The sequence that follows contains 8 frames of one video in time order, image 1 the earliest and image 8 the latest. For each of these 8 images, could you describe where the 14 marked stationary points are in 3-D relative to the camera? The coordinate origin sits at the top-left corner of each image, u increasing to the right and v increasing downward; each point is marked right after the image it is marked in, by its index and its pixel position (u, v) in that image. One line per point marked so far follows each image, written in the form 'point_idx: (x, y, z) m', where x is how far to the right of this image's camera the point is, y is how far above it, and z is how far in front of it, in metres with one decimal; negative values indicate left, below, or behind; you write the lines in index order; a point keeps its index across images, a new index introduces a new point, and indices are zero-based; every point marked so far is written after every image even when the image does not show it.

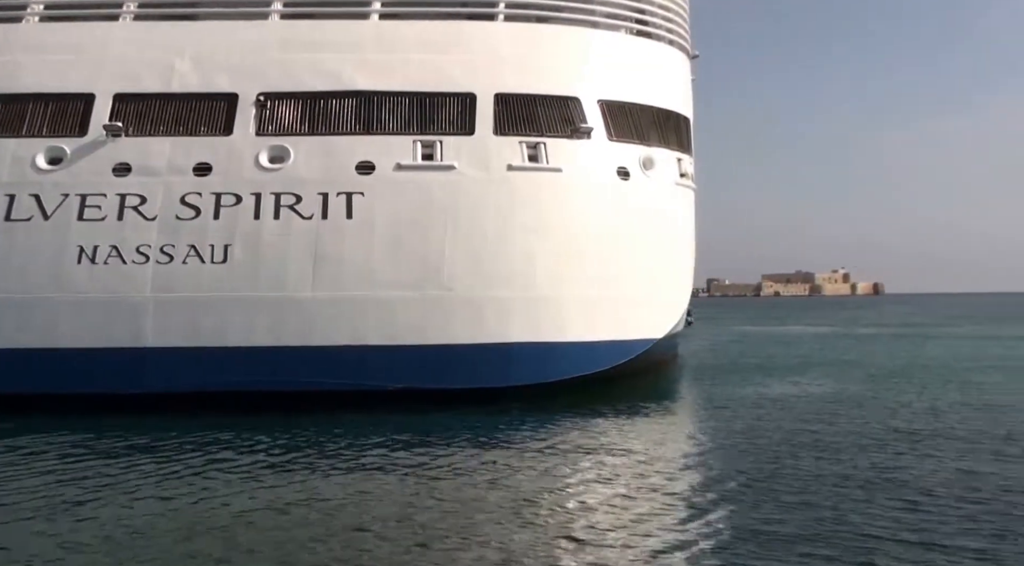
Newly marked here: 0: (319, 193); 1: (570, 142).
0: (-2.3, +1.1, +10.5) m
1: (+0.7, +1.6, +11.0) m
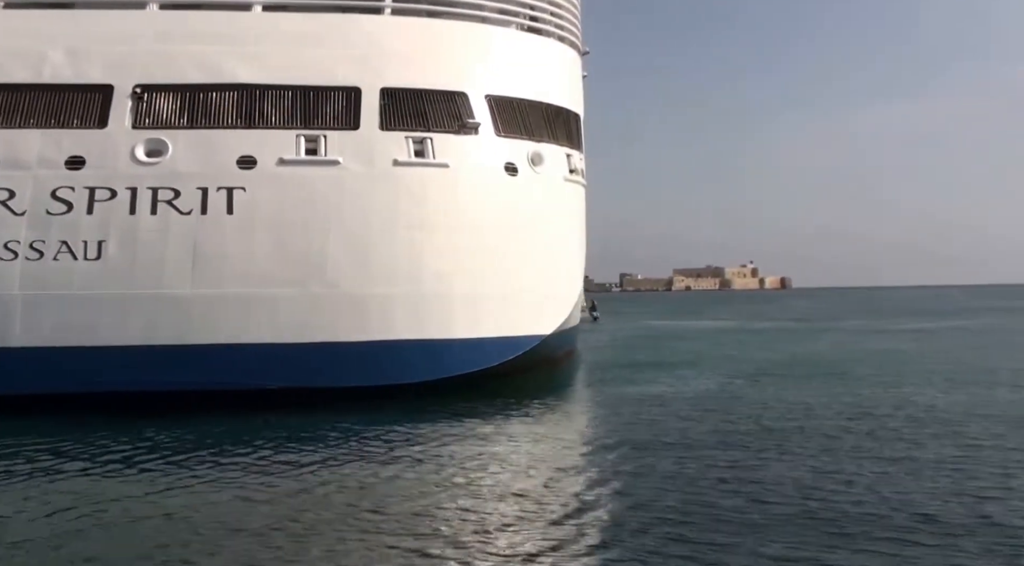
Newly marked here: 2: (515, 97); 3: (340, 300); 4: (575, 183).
0: (-3.6, +1.1, +10.2) m
1: (-0.7, +1.7, +11.0) m
2: (0.0, +2.5, +11.9) m
3: (-2.0, -0.2, +10.4) m
4: (+0.9, +1.4, +12.7) m
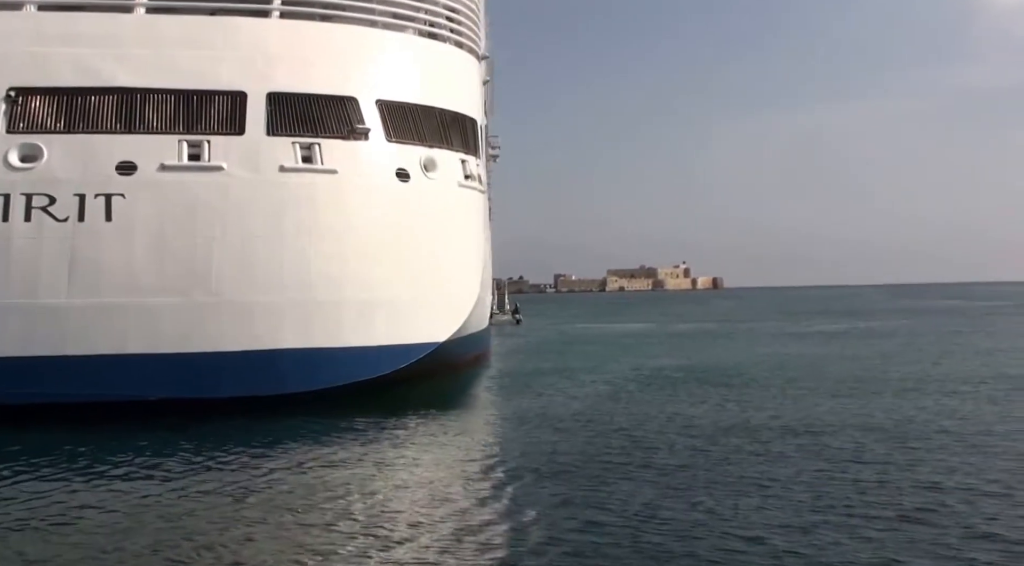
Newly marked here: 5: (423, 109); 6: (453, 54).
0: (-4.9, +1.0, +9.9) m
1: (-2.0, +1.6, +10.9) m
2: (-1.4, +2.4, +11.9) m
3: (-3.3, -0.3, +10.3) m
4: (-0.6, +1.4, +12.8) m
5: (-1.2, +2.4, +12.1) m
6: (-0.8, +3.4, +13.2) m
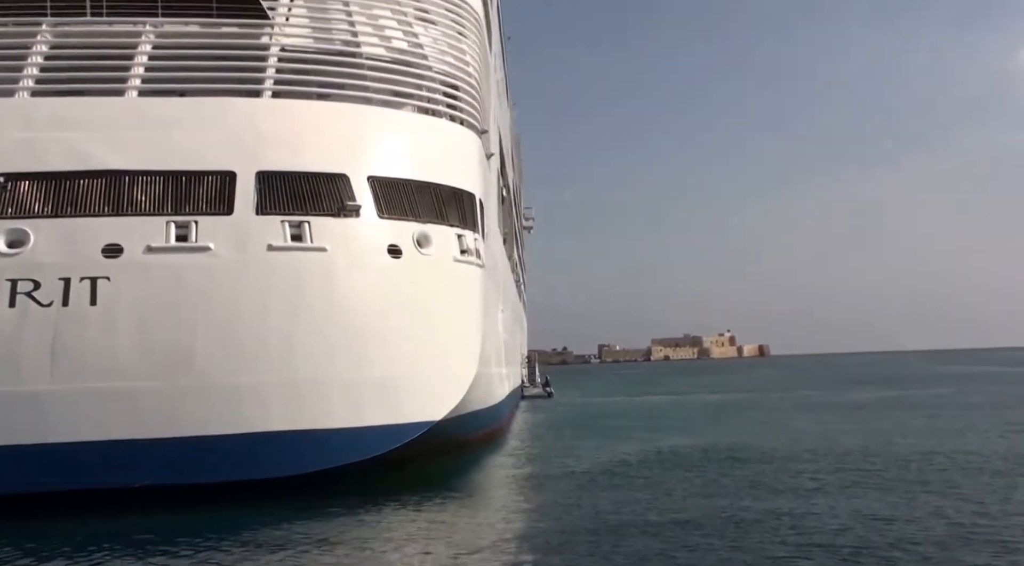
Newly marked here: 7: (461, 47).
0: (-5.0, +0.1, +9.8) m
1: (-2.1, +0.7, +10.8) m
2: (-1.5, +1.4, +11.8) m
3: (-3.4, -1.2, +10.0) m
4: (-0.6, +0.3, +12.6) m
5: (-1.3, +1.3, +12.0) m
6: (-0.9, +2.3, +13.2) m
7: (-0.8, +4.2, +15.5) m
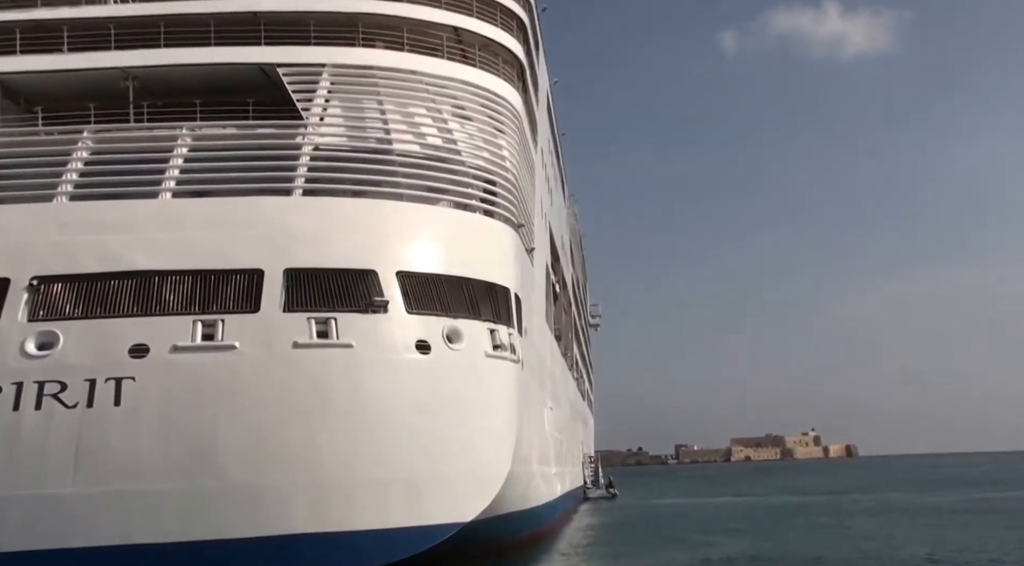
0: (-4.7, -1.1, +9.8) m
1: (-1.8, -0.5, +10.6) m
2: (-1.1, +0.1, +11.6) m
3: (-3.1, -2.3, +9.7) m
4: (-0.2, -1.0, +12.3) m
5: (-0.8, +0.1, +11.9) m
6: (-0.4, +0.9, +13.1) m
7: (-0.2, +2.5, +15.7) m
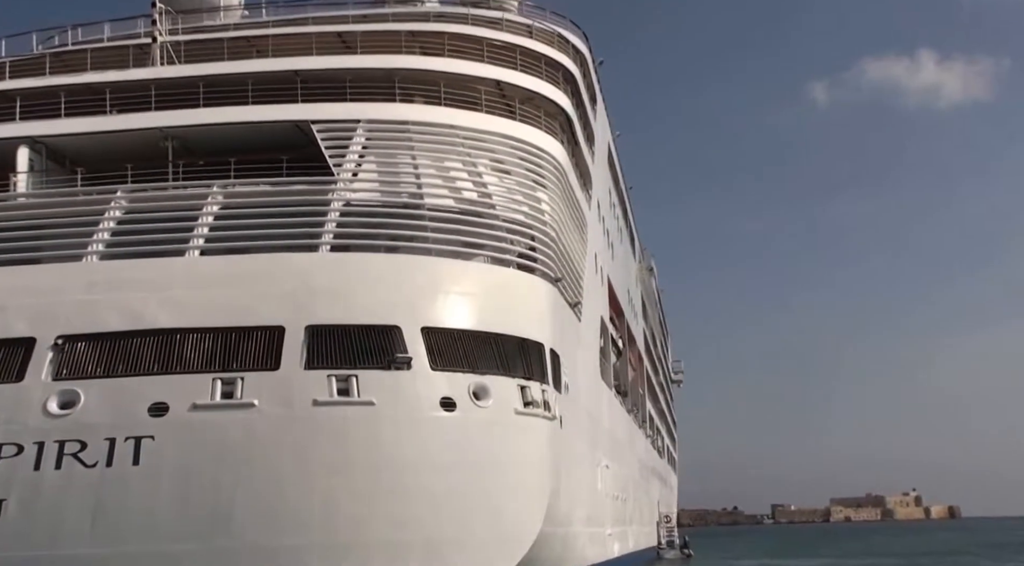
0: (-4.4, -1.7, +9.7) m
1: (-1.5, -1.2, +10.4) m
2: (-0.7, -0.6, +11.4) m
3: (-2.8, -2.9, +9.5) m
4: (+0.3, -1.8, +11.9) m
5: (-0.5, -0.7, +11.6) m
6: (+0.1, +0.1, +12.8) m
7: (+0.4, +1.5, +15.4) m
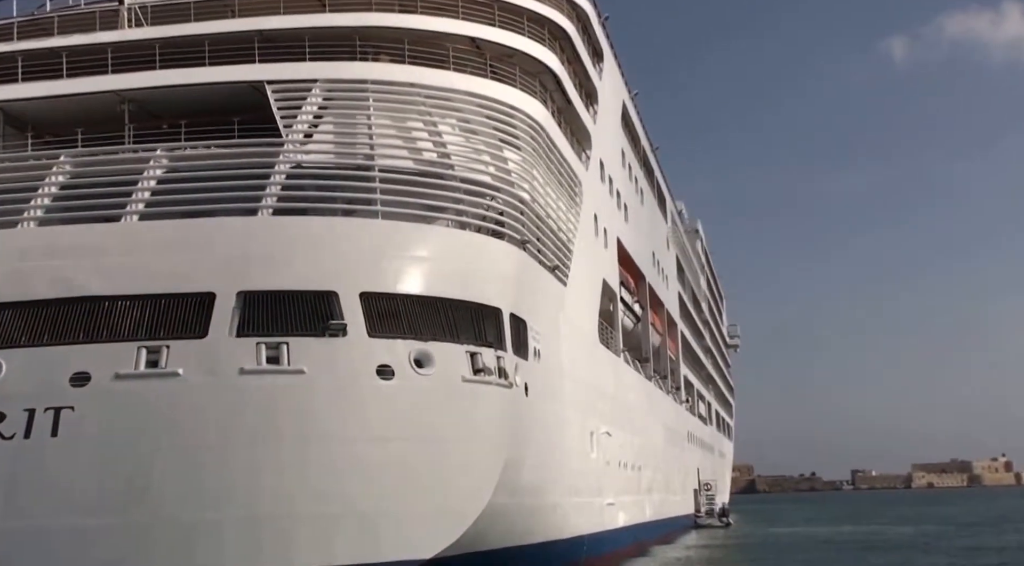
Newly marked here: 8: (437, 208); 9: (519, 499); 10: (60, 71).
0: (-5.2, -1.3, +9.5) m
1: (-2.2, -0.8, +10.0) m
2: (-1.4, -0.1, +11.0) m
3: (-3.5, -2.5, +9.2) m
4: (-0.4, -1.3, +11.5) m
5: (-1.1, -0.2, +11.2) m
6: (-0.6, +0.6, +12.3) m
7: (-0.1, +2.1, +14.9) m
8: (-1.1, +1.1, +13.3) m
9: (+0.1, -3.0, +12.5) m
10: (-7.4, +3.5, +14.5) m
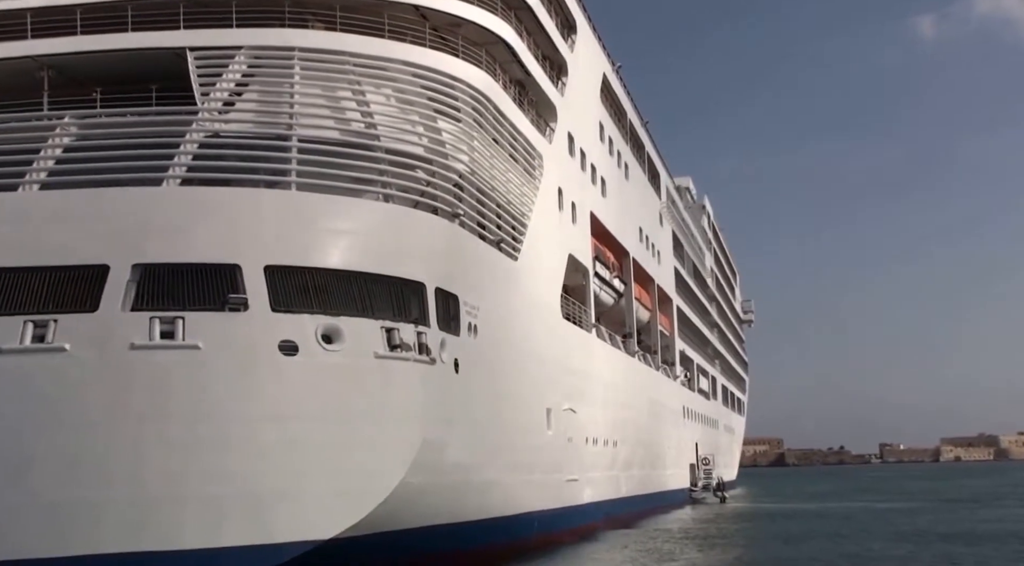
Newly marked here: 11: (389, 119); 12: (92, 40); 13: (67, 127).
0: (-6.2, -1.1, +9.1) m
1: (-3.2, -0.5, +9.7) m
2: (-2.4, +0.2, +10.6) m
3: (-4.6, -2.3, +8.9) m
4: (-1.4, -1.0, +11.1) m
5: (-2.2, +0.1, +10.8) m
6: (-1.6, +1.0, +12.0) m
7: (-1.2, +2.6, +14.5) m
8: (-2.2, +1.5, +12.9) m
9: (-1.0, -2.7, +12.2) m
10: (-8.4, +3.9, +14.1) m
11: (-1.9, +2.5, +13.6) m
12: (-6.2, +3.6, +13.1) m
13: (-5.9, +2.1, +11.7) m
